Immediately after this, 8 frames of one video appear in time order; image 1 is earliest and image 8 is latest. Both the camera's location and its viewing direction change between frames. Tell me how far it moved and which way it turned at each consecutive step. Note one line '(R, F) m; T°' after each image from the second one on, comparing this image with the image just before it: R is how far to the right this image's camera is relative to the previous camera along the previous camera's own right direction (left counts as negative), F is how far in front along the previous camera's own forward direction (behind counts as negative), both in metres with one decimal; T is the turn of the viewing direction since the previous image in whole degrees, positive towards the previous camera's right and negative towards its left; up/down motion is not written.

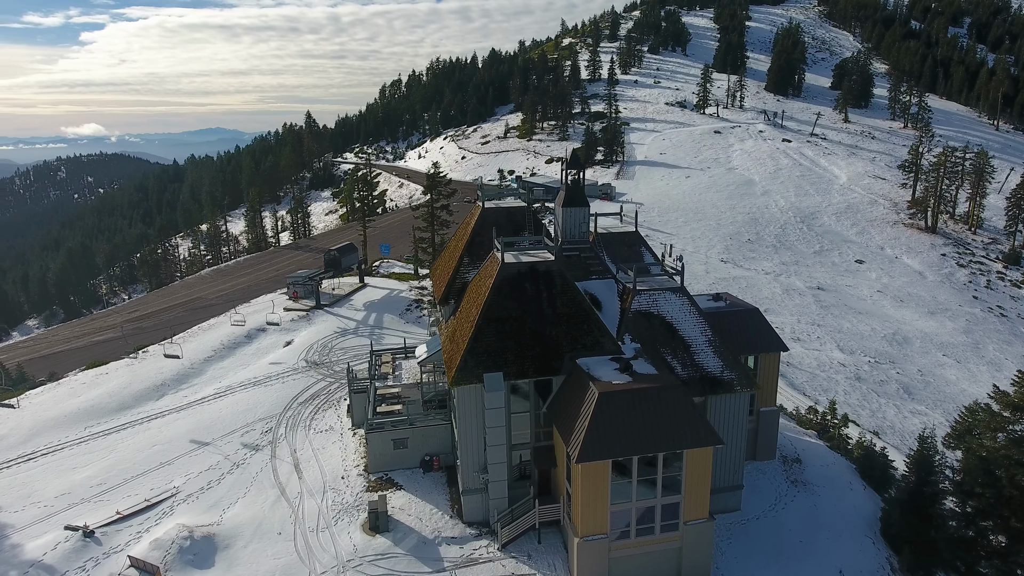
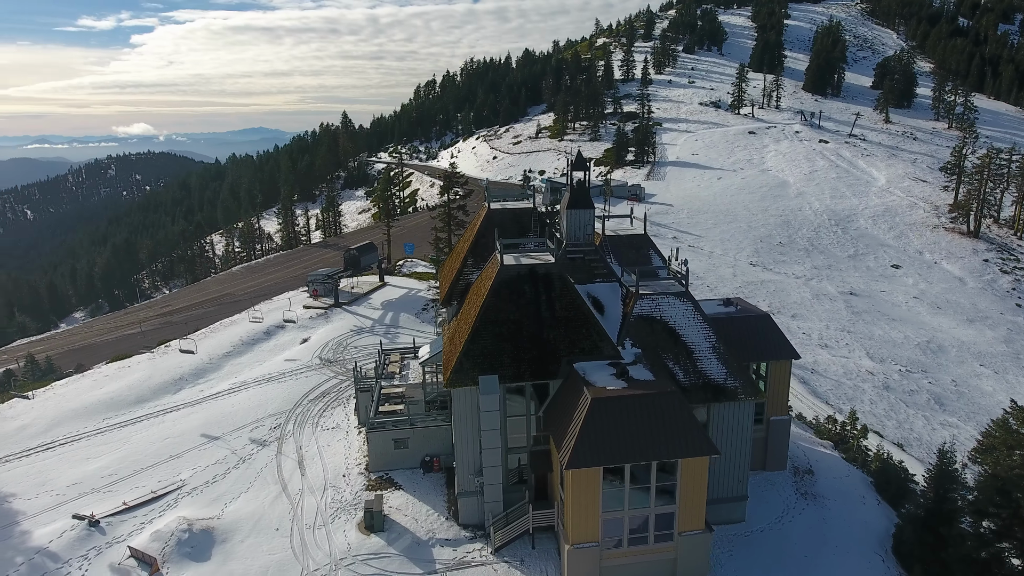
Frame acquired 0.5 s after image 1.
(+1.0, +0.2) m; -3°
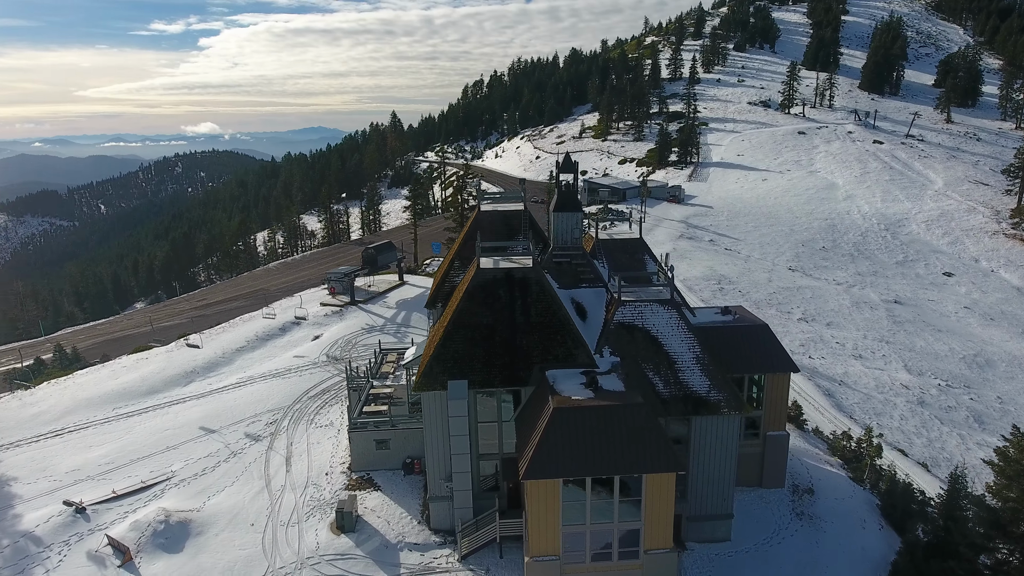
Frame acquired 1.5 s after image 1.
(+2.1, +0.4) m; -5°
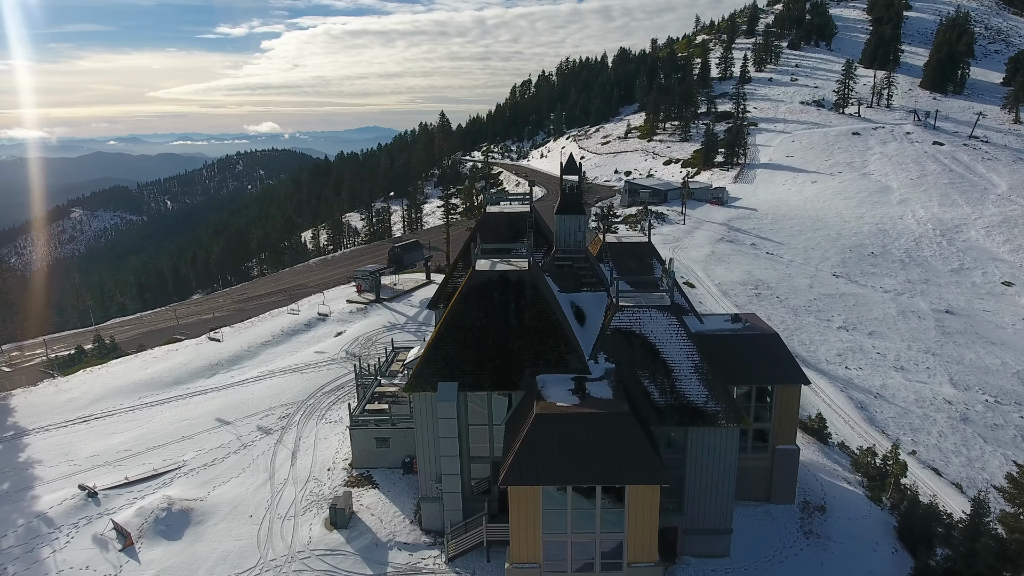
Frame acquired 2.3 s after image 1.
(+1.5, +0.2) m; -4°
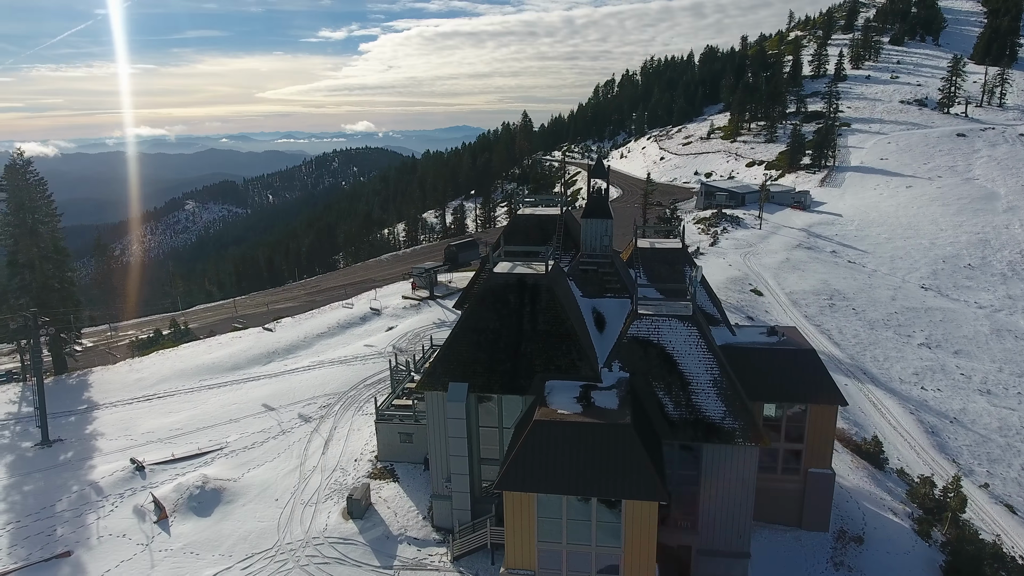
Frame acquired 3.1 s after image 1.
(+1.8, +0.2) m; -7°
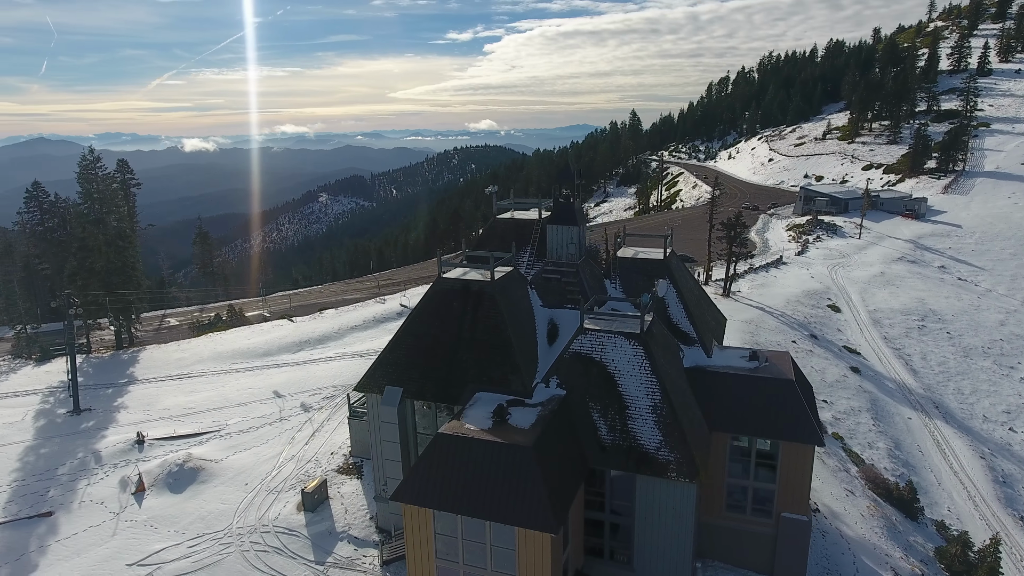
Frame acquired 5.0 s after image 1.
(+4.4, +1.0) m; -10°
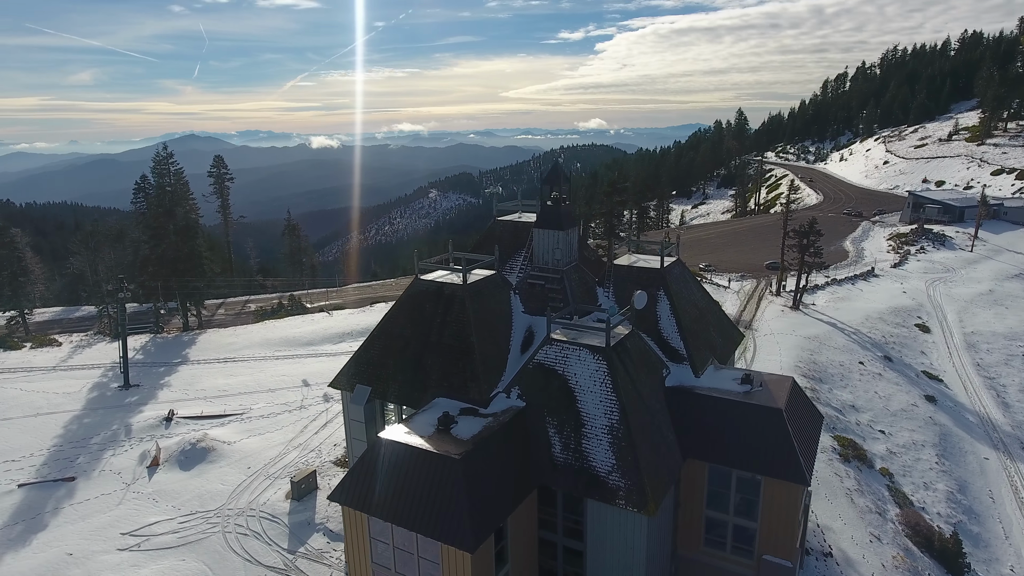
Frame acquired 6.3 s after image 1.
(+3.3, +0.8) m; -9°
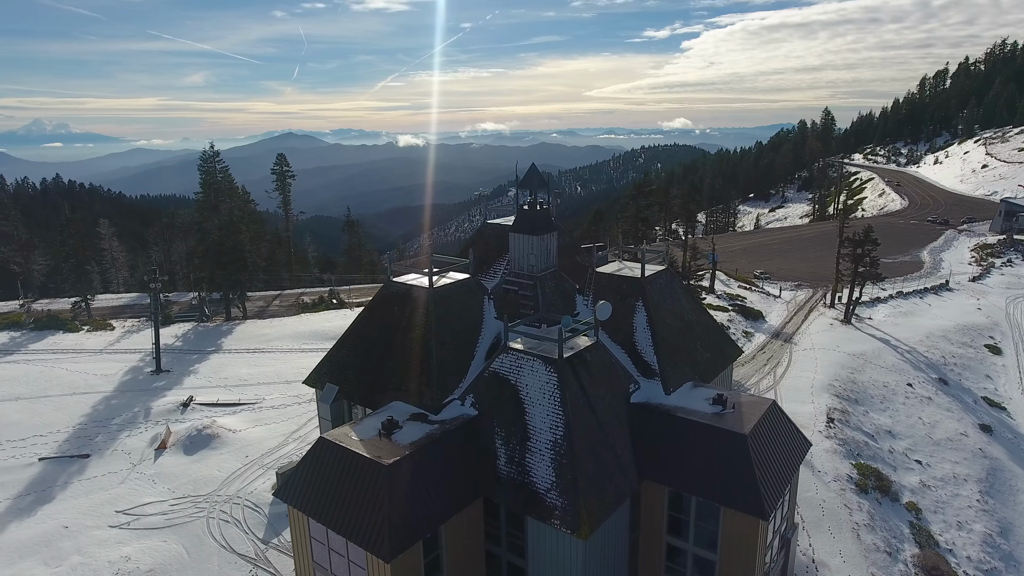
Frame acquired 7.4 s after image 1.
(+2.7, +0.5) m; -7°
